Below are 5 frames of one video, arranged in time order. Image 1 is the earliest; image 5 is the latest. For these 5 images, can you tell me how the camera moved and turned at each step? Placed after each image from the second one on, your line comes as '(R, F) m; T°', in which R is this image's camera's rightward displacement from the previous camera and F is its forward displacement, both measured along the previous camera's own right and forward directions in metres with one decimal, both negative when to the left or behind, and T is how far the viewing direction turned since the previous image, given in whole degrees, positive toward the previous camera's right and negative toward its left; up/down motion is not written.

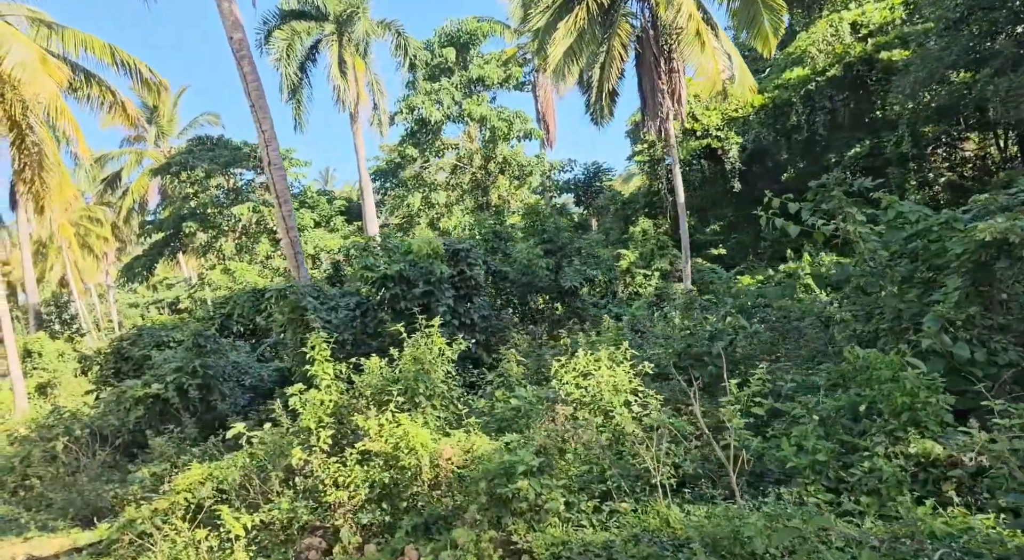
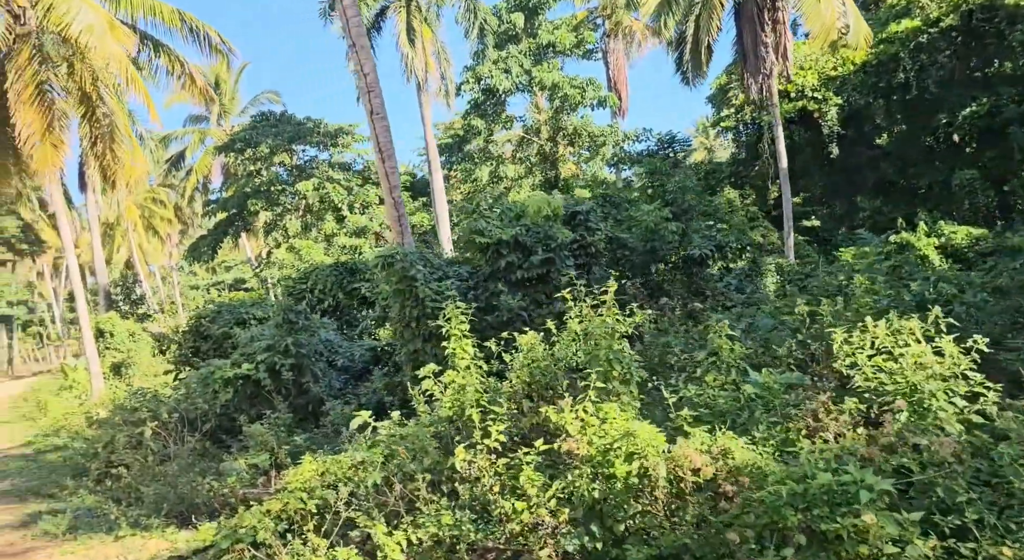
(-0.7, +1.0) m; -3°
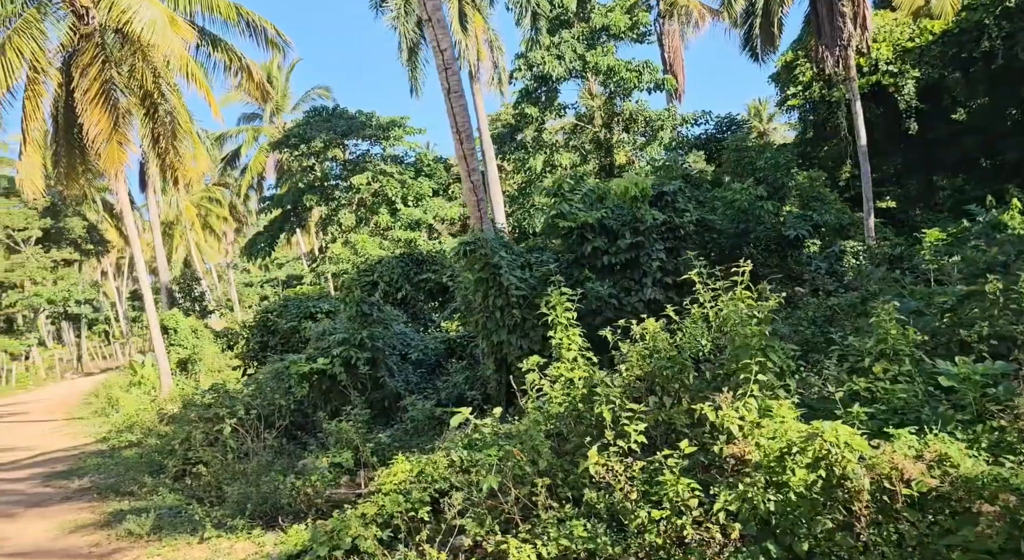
(-0.3, +0.4) m; -3°
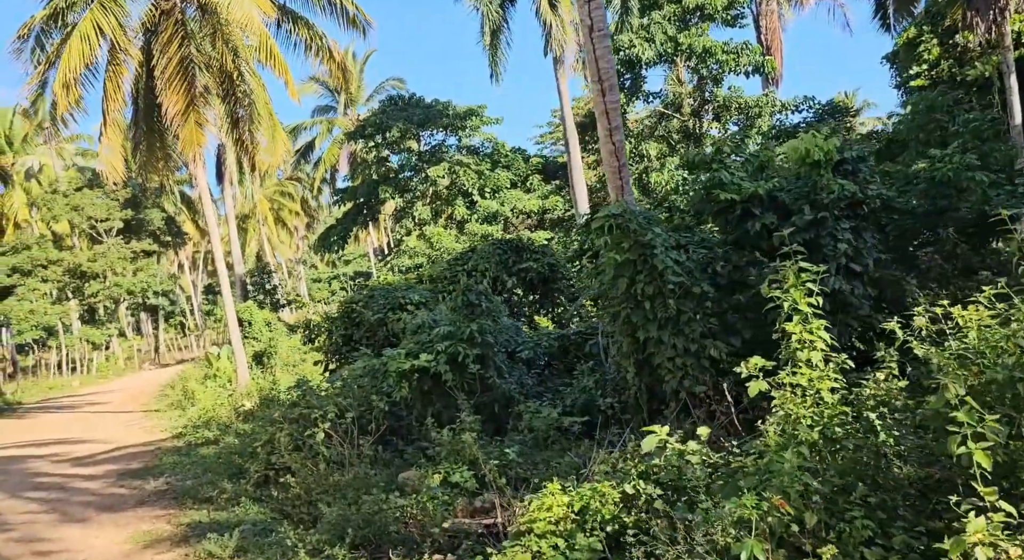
(-0.6, +1.3) m; -4°
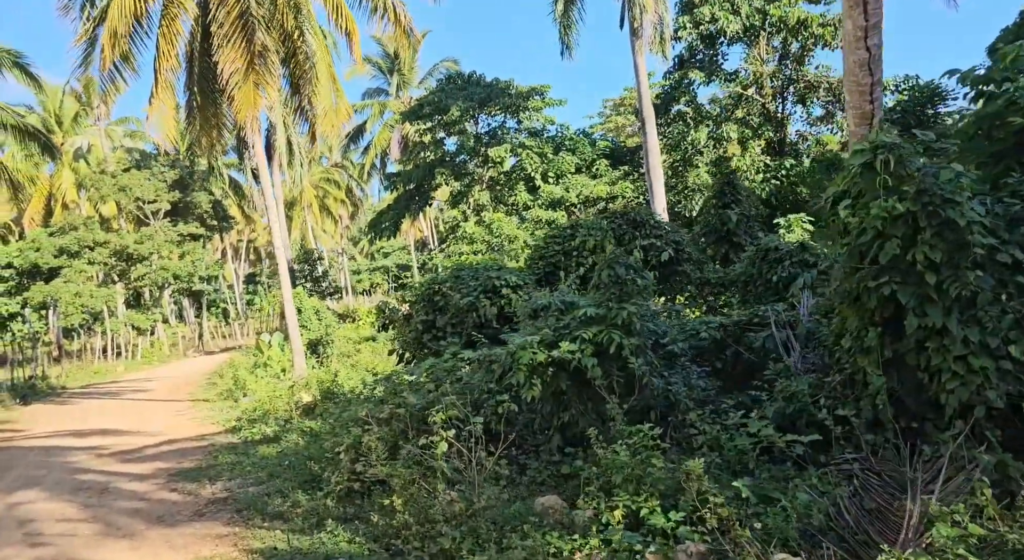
(-0.9, +1.7) m; -2°
